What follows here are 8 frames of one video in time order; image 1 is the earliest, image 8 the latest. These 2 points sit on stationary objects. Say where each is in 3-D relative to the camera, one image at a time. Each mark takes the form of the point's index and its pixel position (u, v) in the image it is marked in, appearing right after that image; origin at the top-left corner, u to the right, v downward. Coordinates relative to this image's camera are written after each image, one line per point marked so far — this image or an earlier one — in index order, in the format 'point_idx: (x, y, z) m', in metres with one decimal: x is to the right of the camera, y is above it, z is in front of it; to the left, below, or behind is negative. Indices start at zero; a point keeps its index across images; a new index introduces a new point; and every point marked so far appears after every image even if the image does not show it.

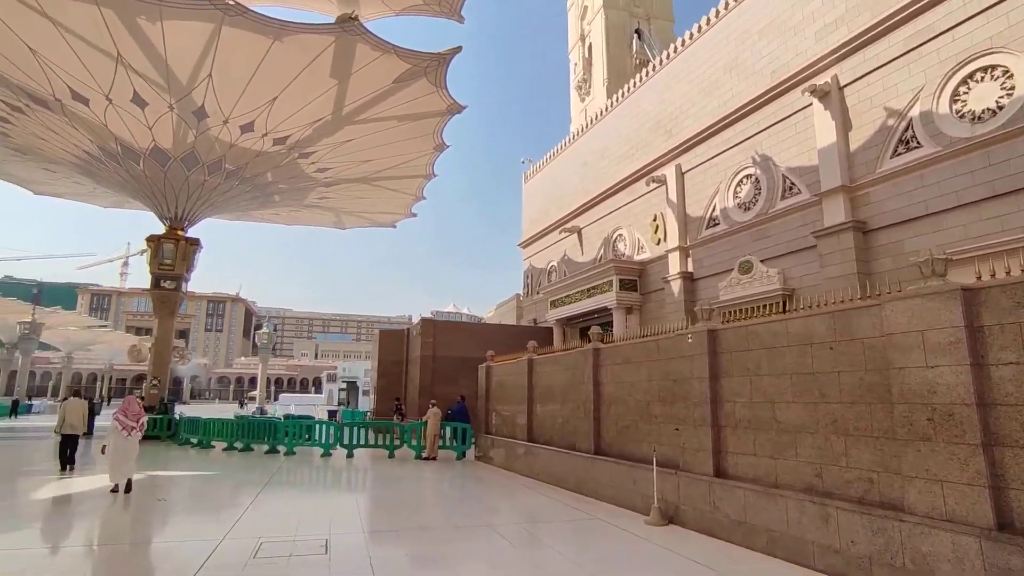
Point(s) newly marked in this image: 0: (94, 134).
0: (-9.8, +3.6, +14.0) m
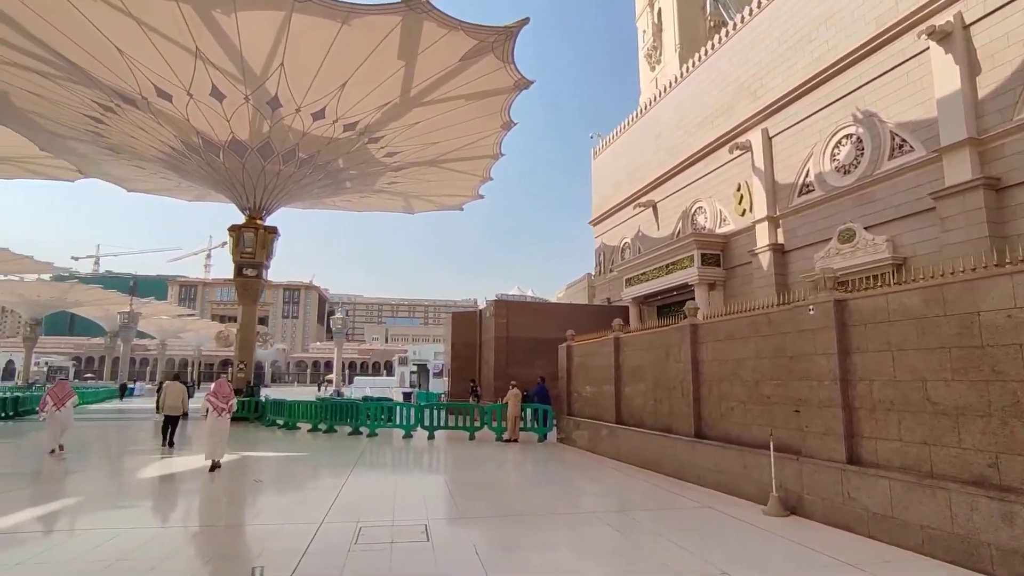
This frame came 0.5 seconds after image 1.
0: (-8.2, +3.9, +14.6) m
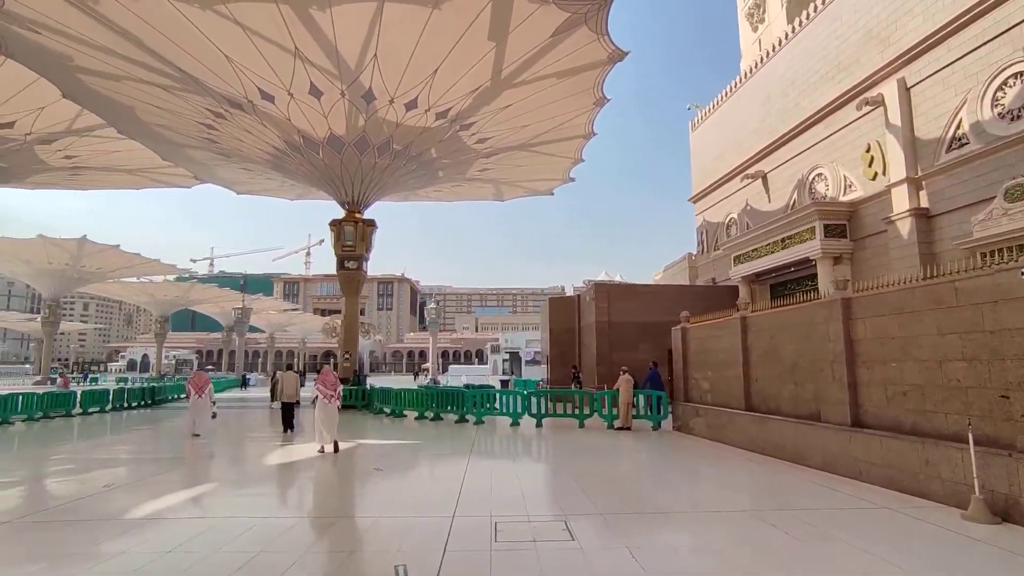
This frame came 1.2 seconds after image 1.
0: (-5.9, +4.1, +15.2) m
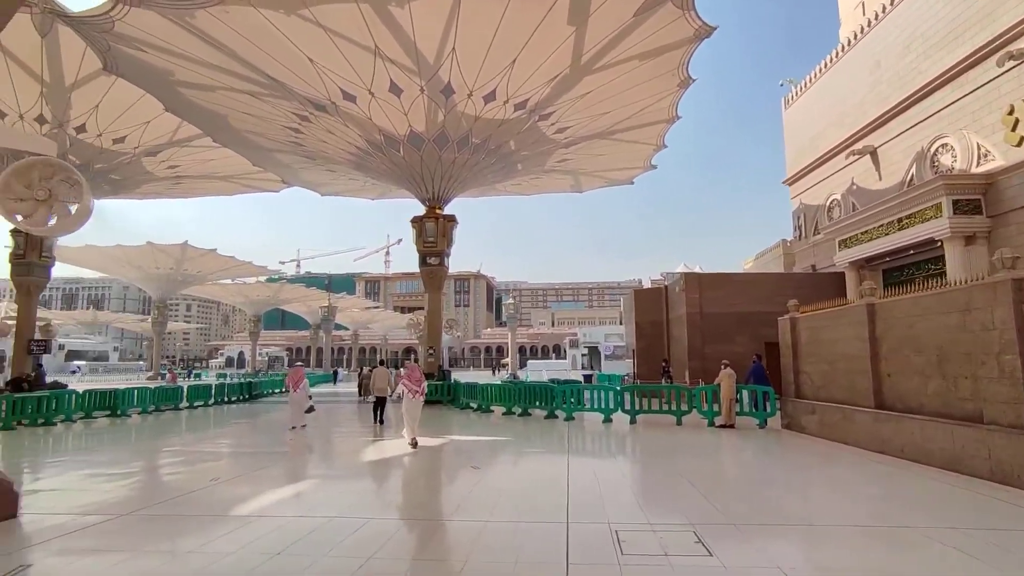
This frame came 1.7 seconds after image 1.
0: (-3.9, +4.1, +15.4) m
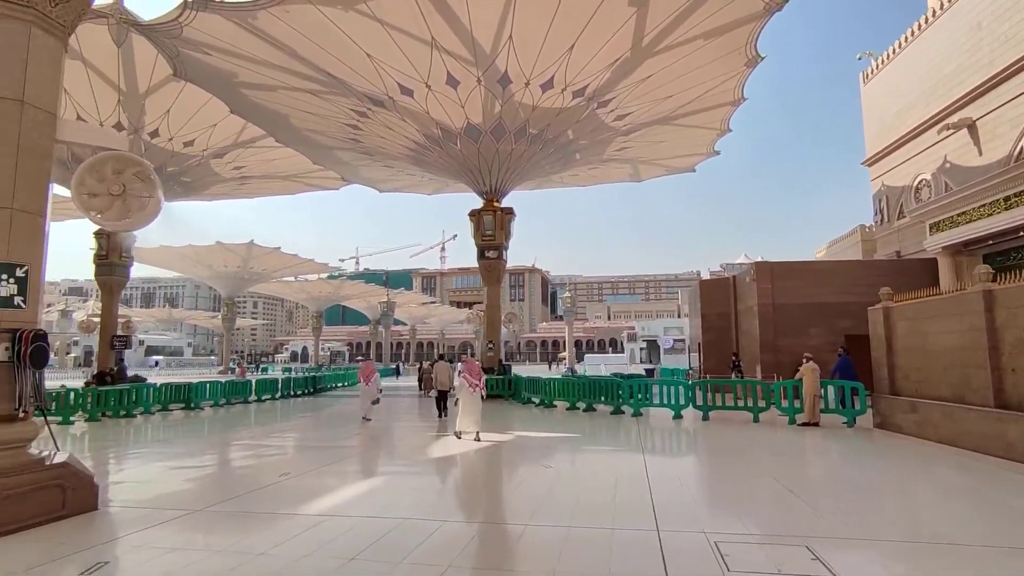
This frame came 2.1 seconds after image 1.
0: (-2.4, +4.3, +15.4) m
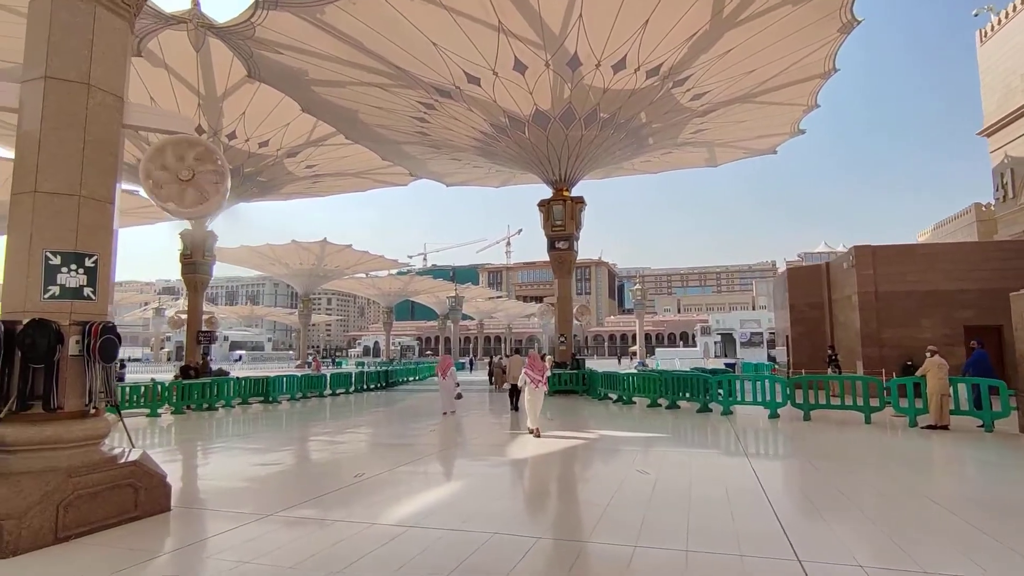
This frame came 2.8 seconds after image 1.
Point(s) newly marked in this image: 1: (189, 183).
0: (-0.6, +4.5, +15.1) m
1: (-2.8, +0.9, +5.3) m
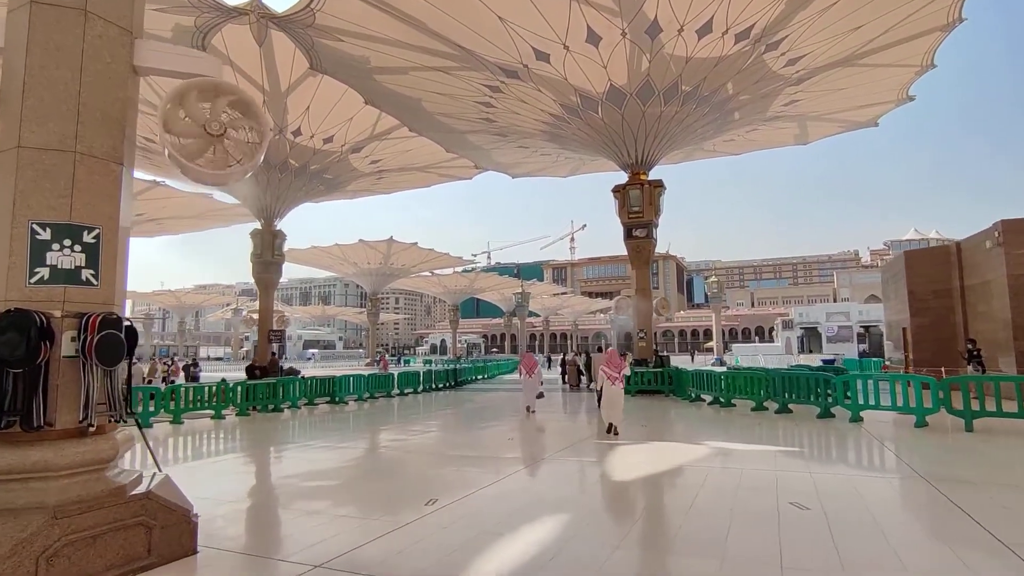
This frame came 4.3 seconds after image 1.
0: (+1.1, +4.6, +14.1) m
1: (-2.1, +1.0, +4.6) m
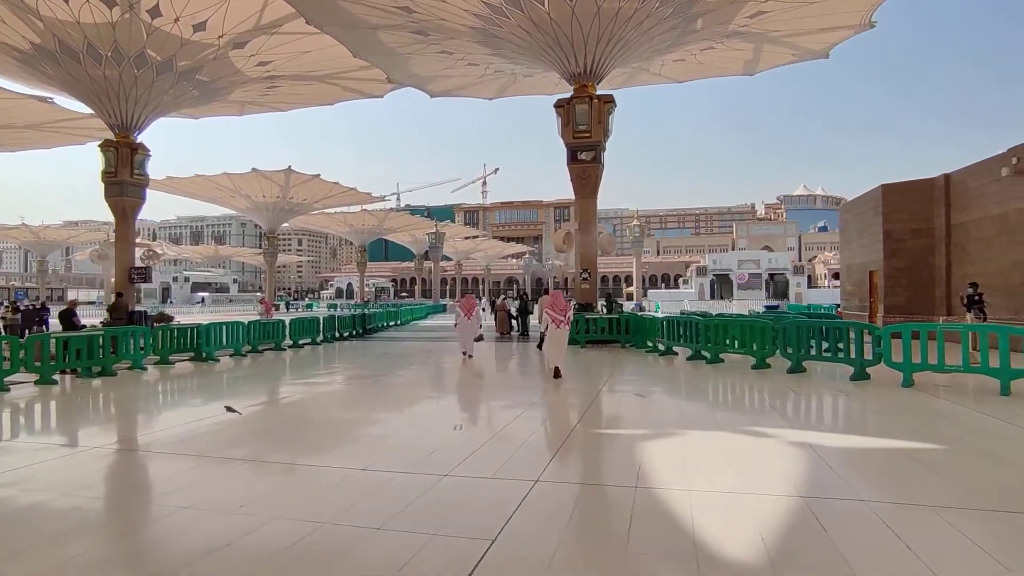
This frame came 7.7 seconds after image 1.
0: (-0.3, +6.0, +11.3) m
1: (-2.1, +1.5, +1.7) m
